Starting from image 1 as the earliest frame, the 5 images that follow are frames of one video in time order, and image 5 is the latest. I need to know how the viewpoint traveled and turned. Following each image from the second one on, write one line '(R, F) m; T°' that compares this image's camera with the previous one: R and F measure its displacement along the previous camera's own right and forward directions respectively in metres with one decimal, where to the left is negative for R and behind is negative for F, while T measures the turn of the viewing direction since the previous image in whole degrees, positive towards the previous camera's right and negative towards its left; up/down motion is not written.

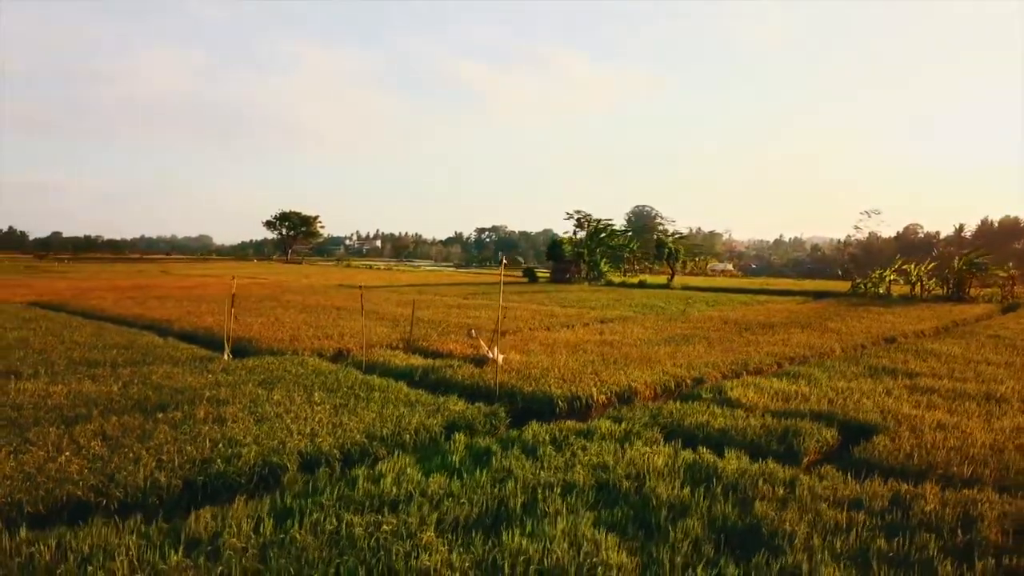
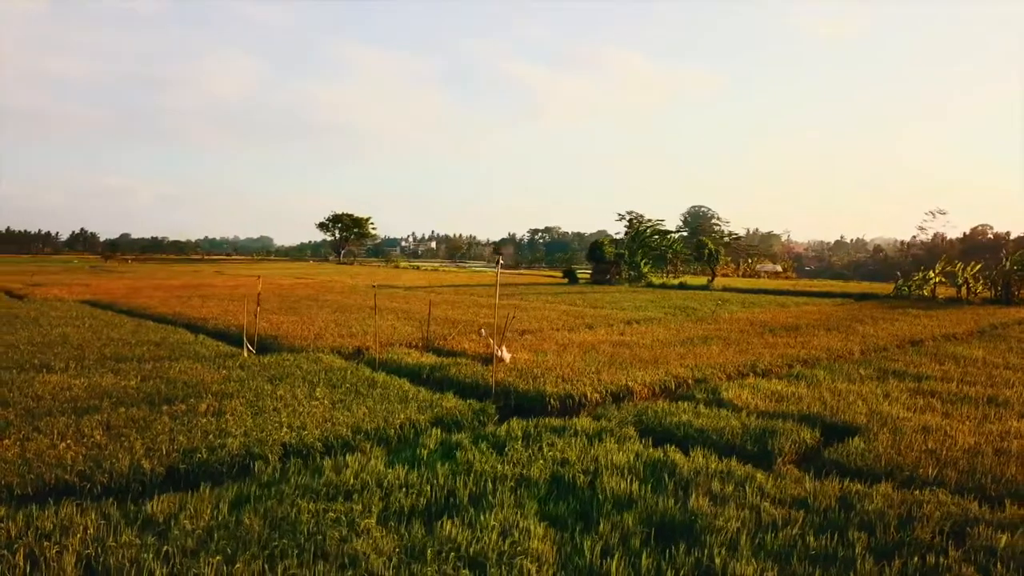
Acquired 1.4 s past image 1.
(+0.8, -0.2) m; -4°
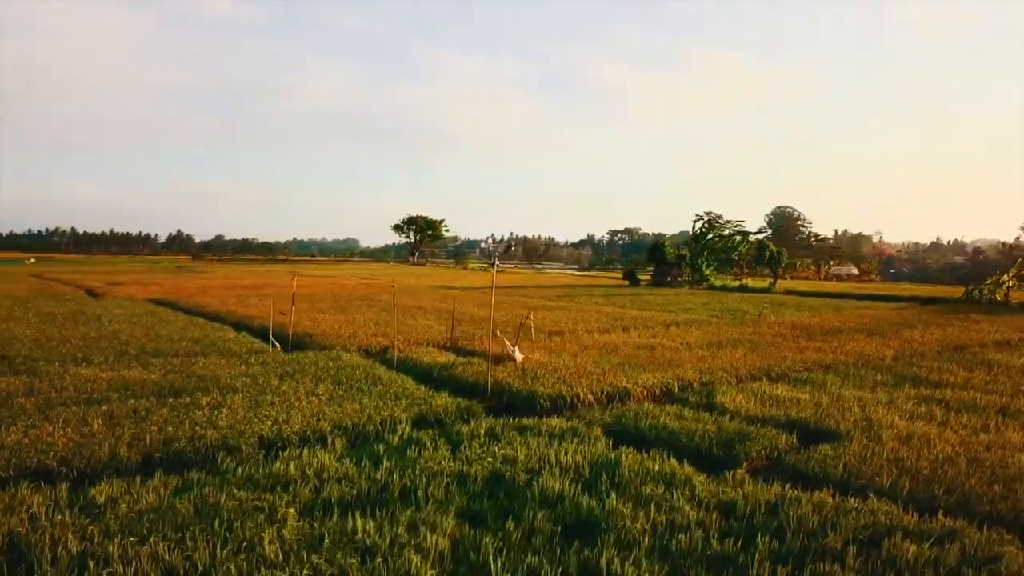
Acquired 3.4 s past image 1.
(+1.1, -0.1) m; -6°
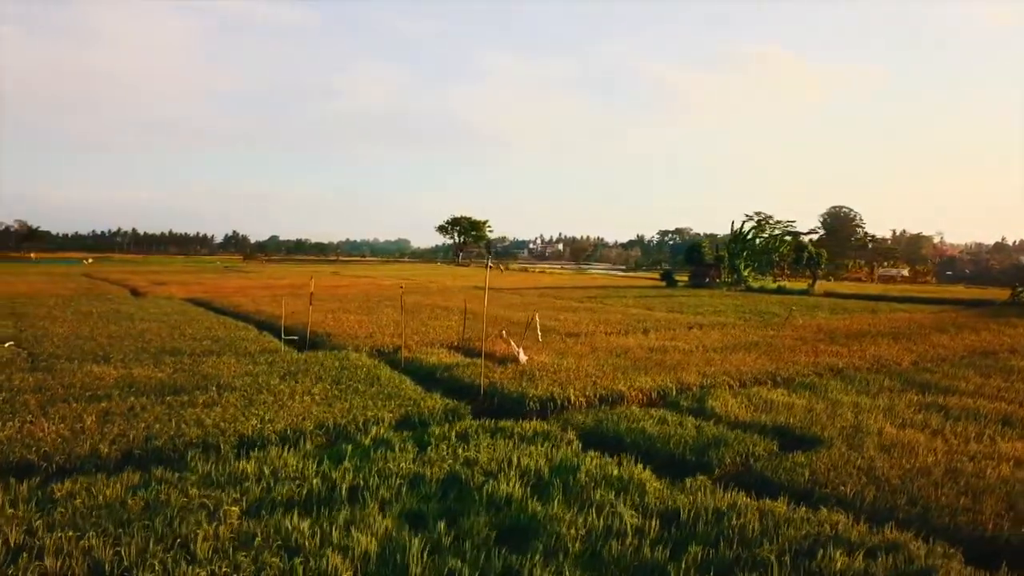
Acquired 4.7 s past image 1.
(+0.8, 0.0) m; -4°
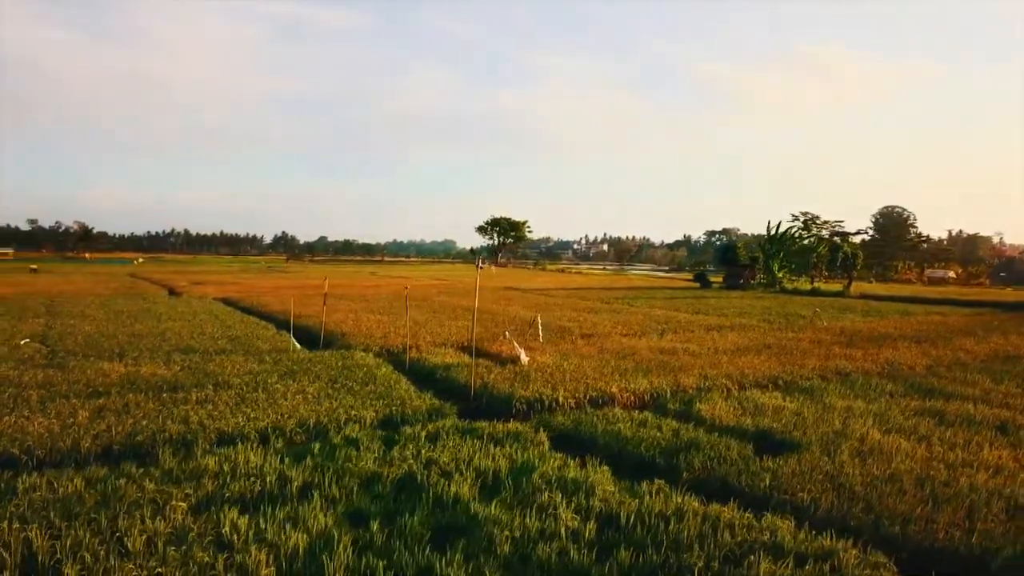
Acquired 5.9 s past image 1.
(+0.7, 0.0) m; -3°
